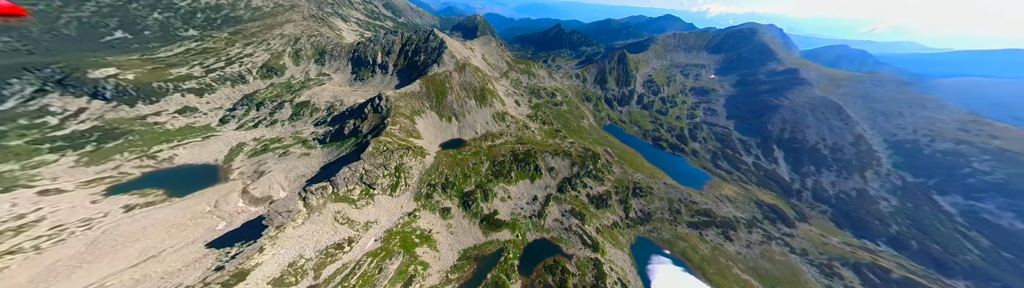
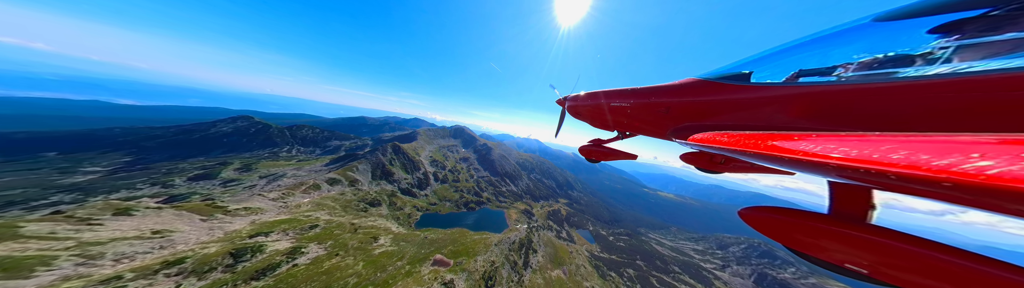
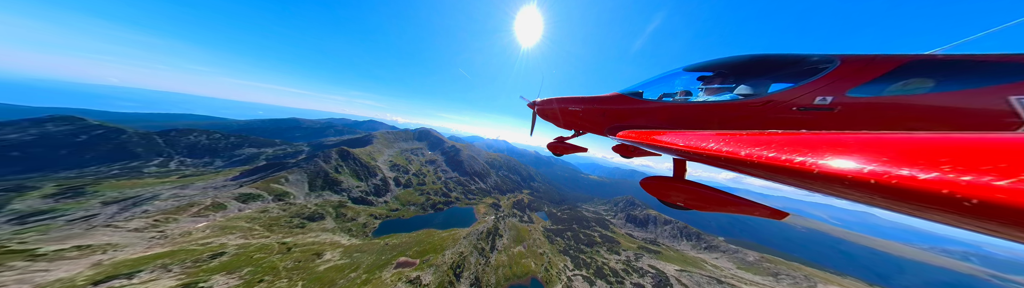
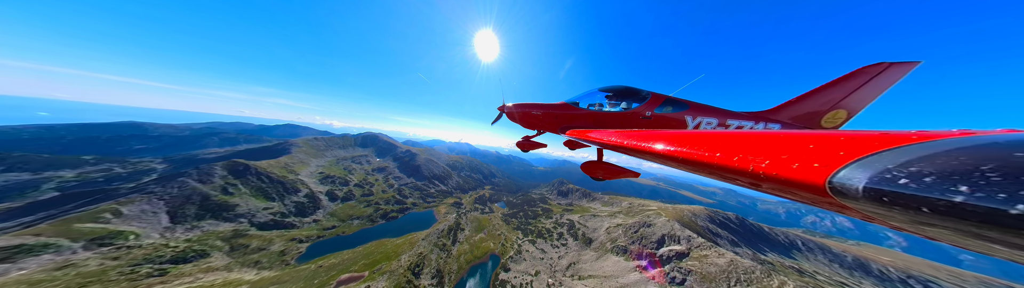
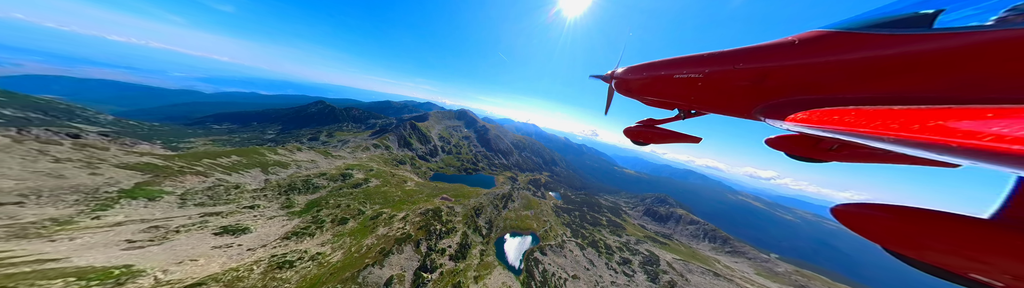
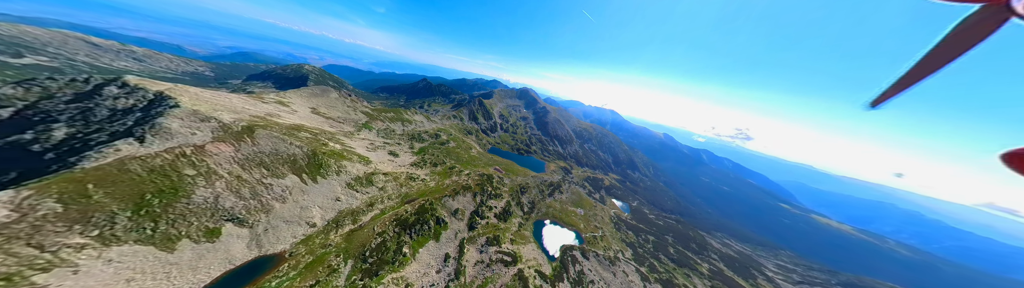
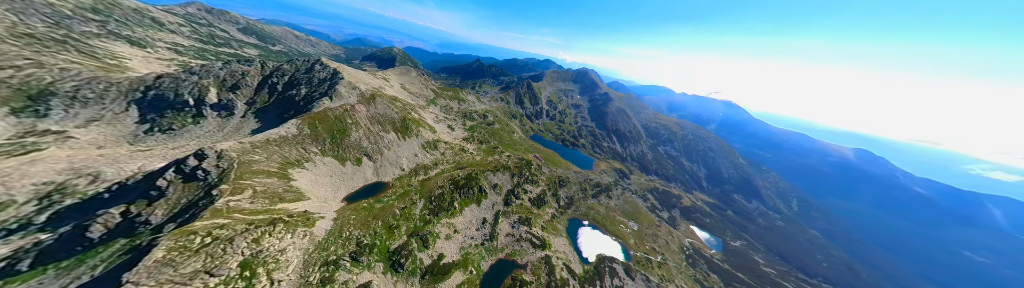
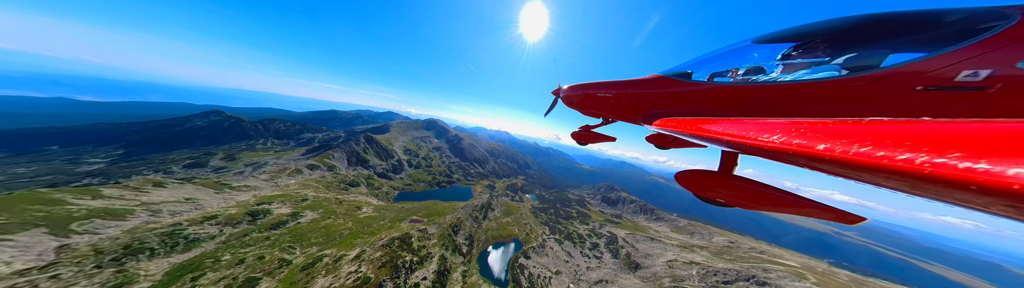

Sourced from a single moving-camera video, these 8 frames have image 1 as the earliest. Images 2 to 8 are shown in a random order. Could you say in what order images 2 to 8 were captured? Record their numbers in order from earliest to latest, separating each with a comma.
7, 6, 5, 8, 4, 3, 2
